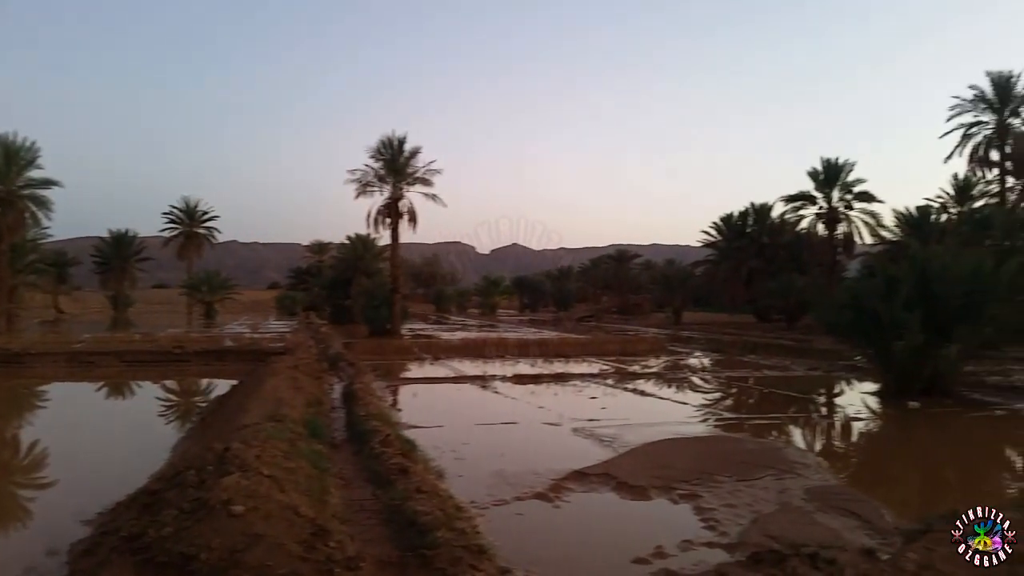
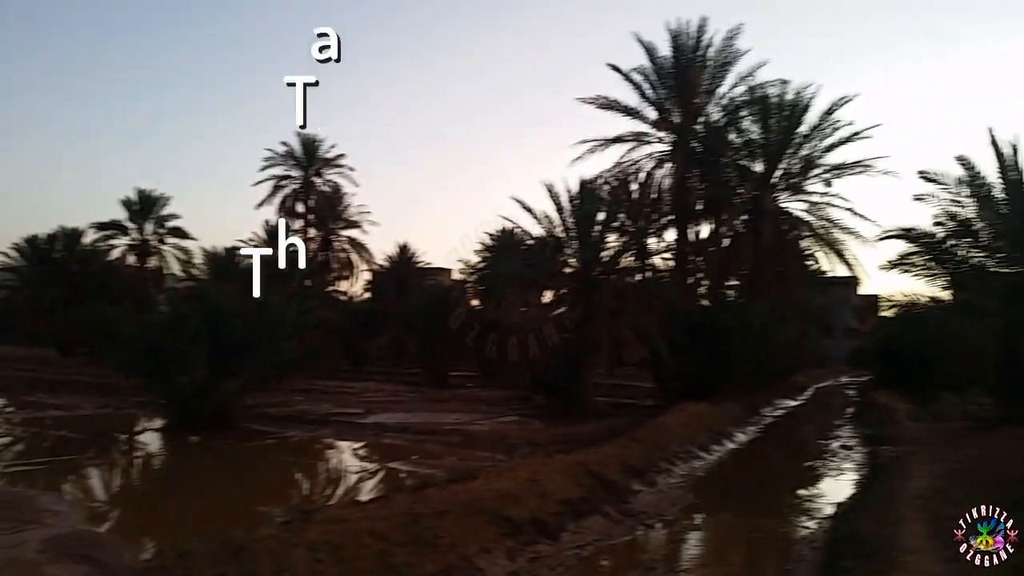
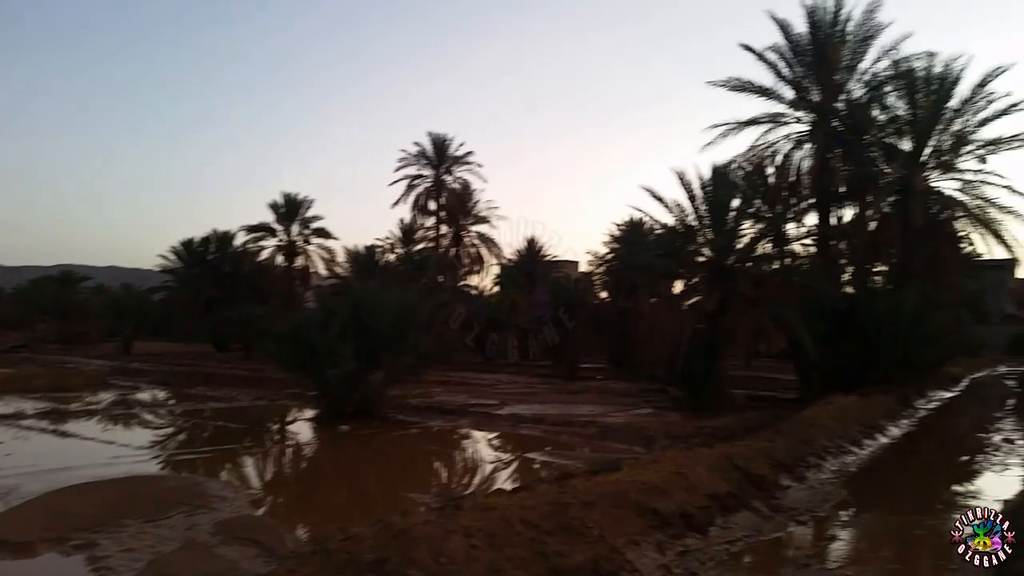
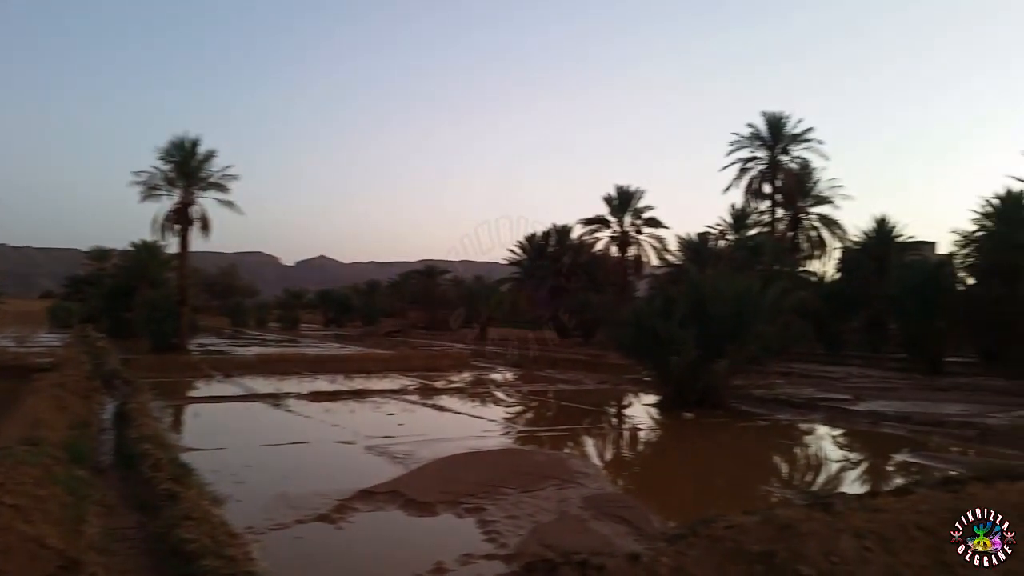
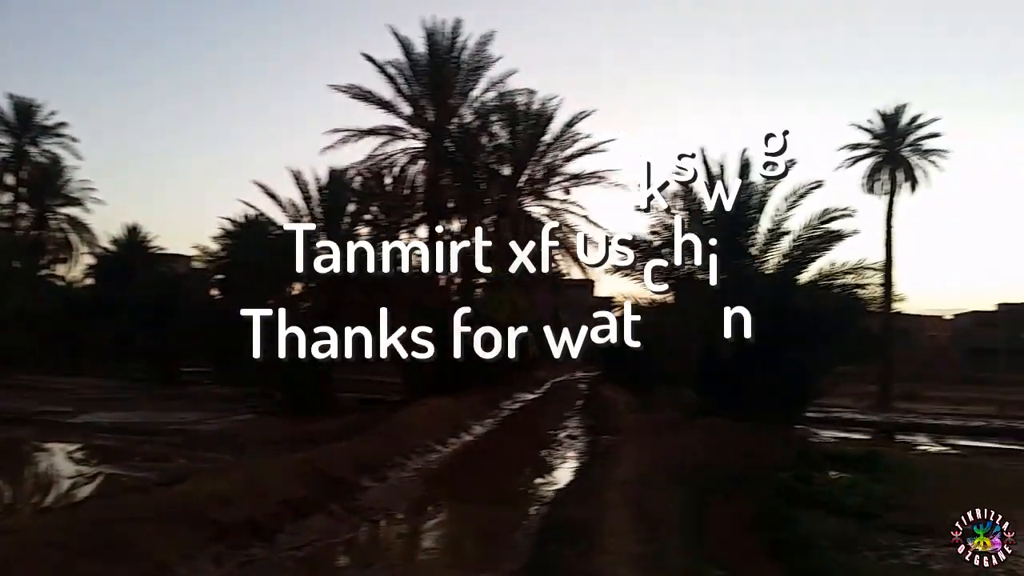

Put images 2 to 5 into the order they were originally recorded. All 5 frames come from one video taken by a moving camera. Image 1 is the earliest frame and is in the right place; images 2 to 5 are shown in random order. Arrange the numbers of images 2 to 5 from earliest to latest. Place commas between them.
4, 3, 2, 5
